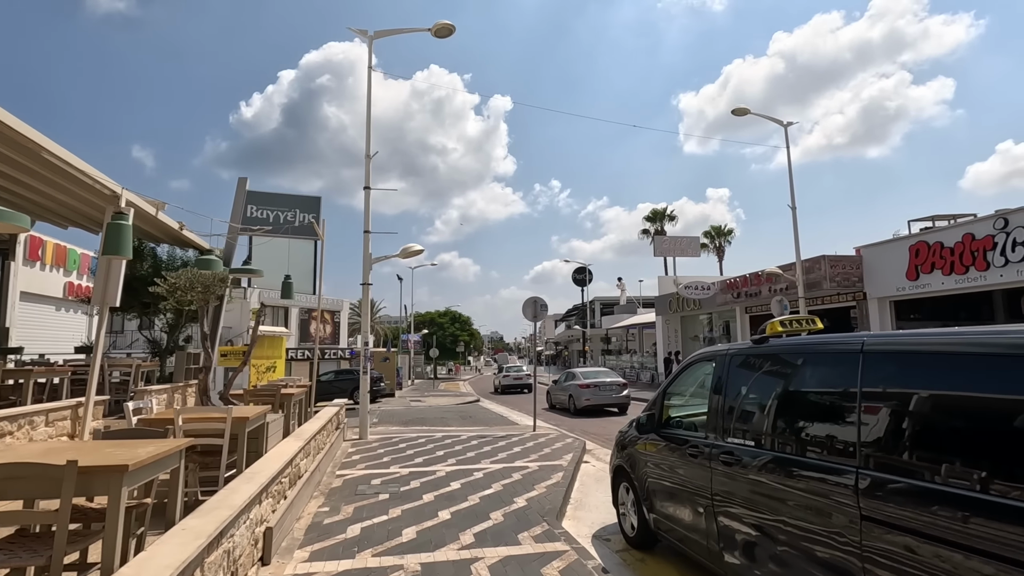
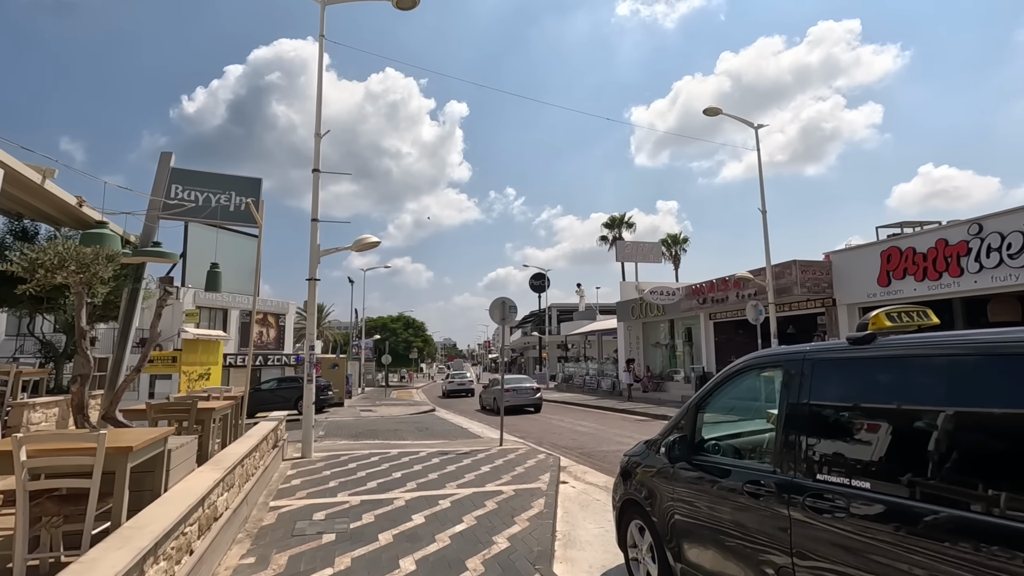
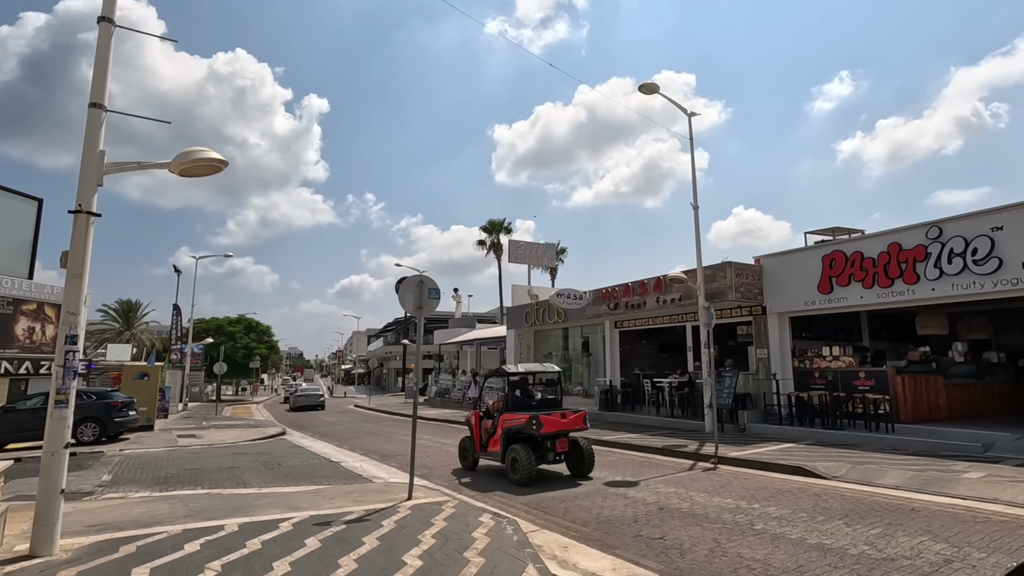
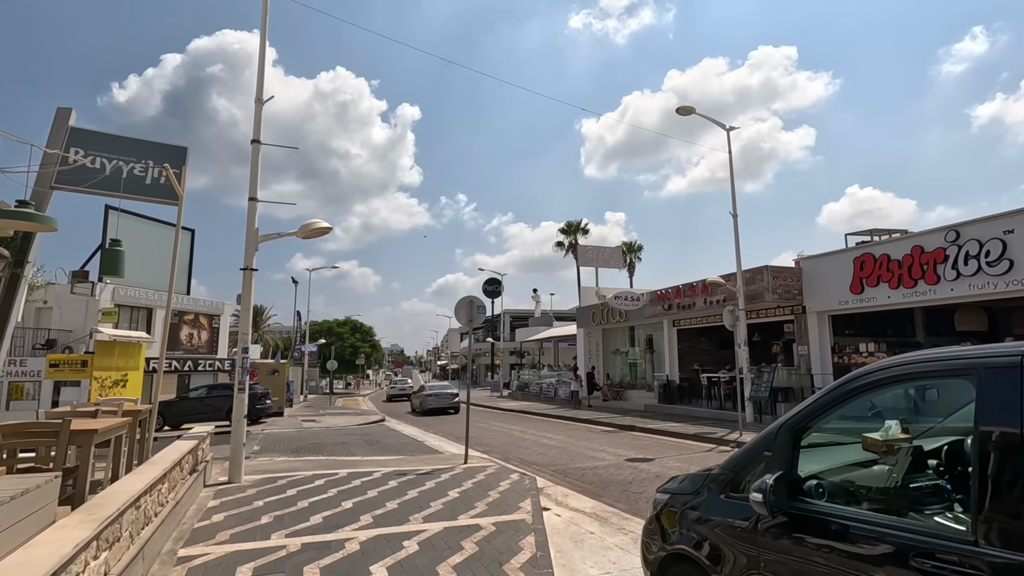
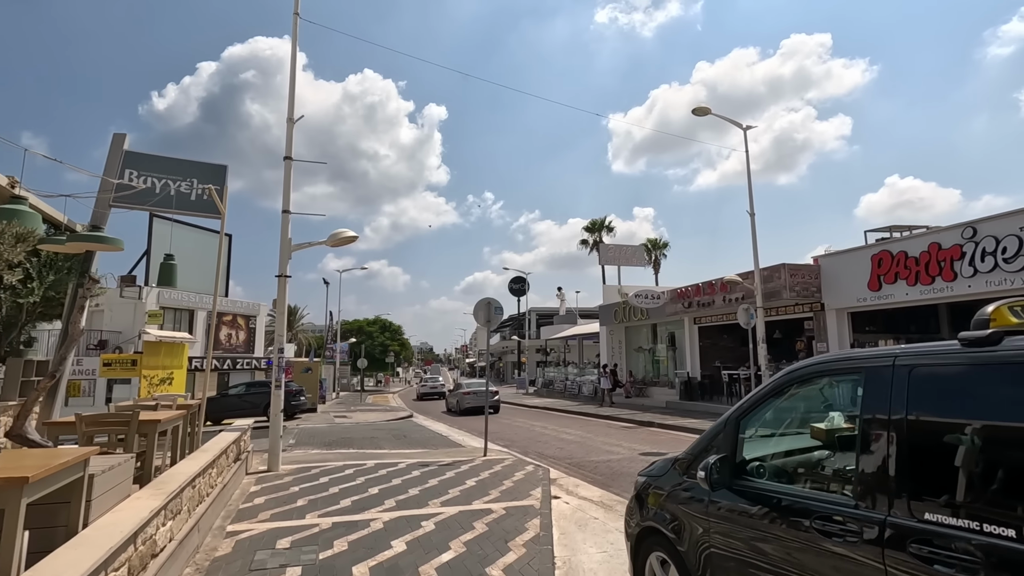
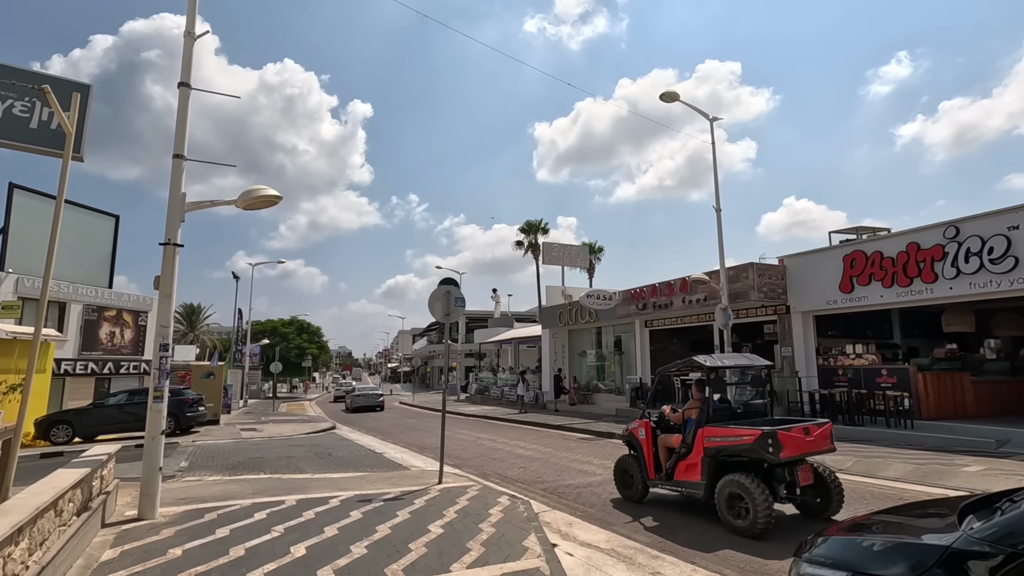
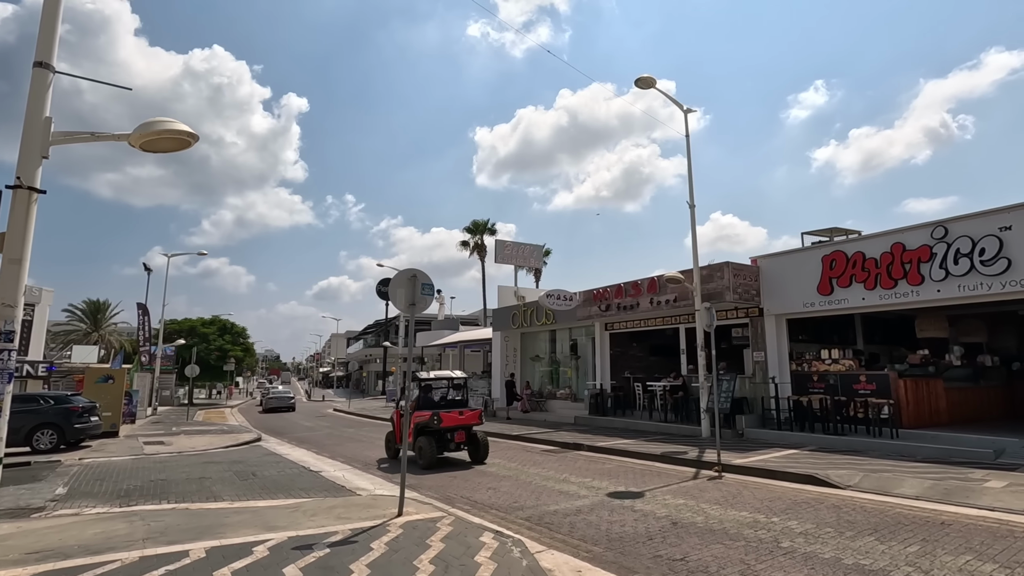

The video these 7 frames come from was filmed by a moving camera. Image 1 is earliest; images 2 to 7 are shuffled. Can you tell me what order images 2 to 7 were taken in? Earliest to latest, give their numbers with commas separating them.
2, 5, 4, 6, 3, 7
